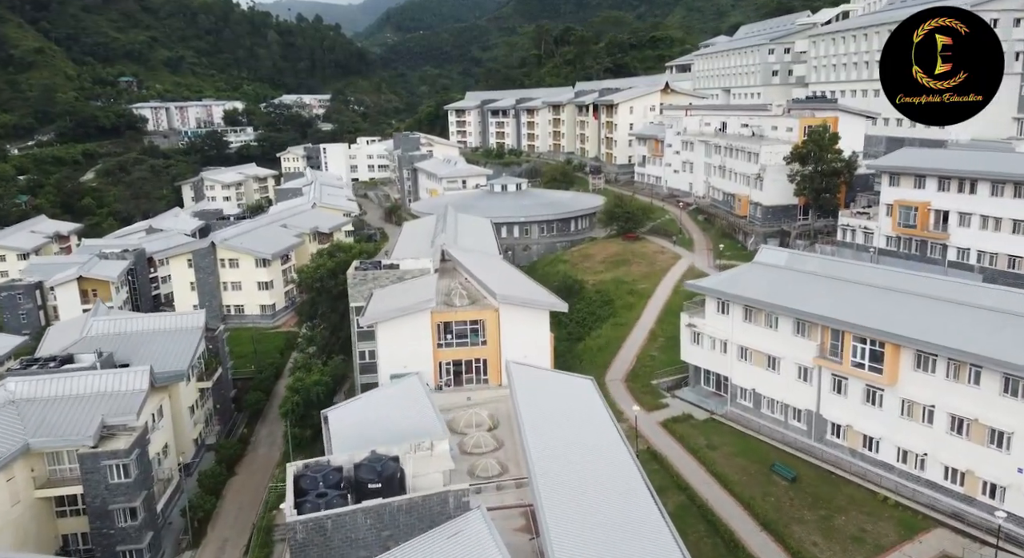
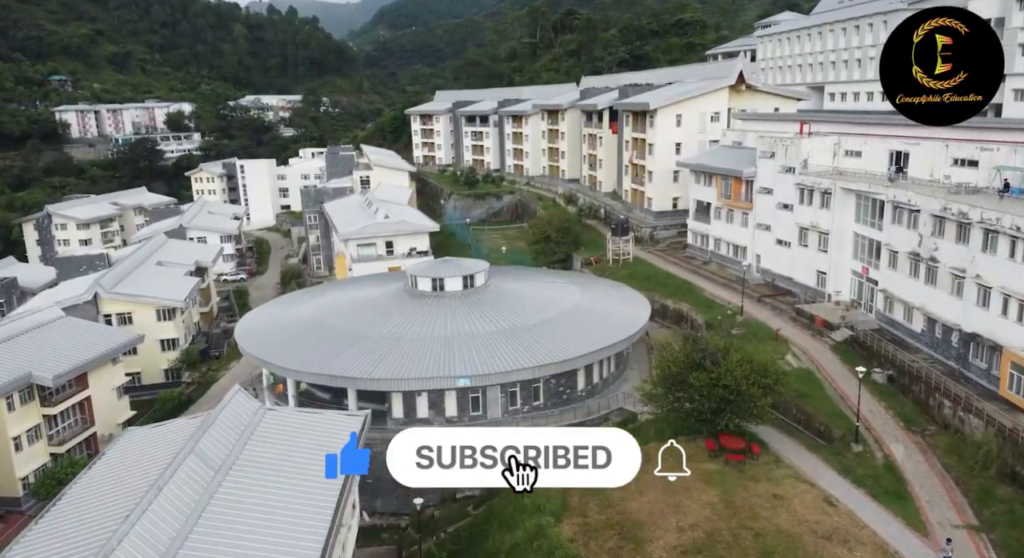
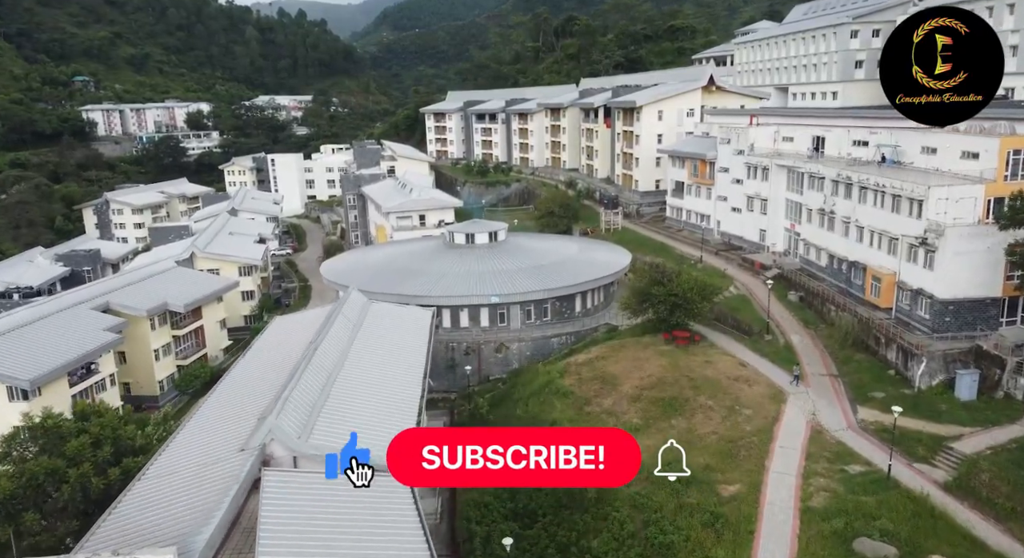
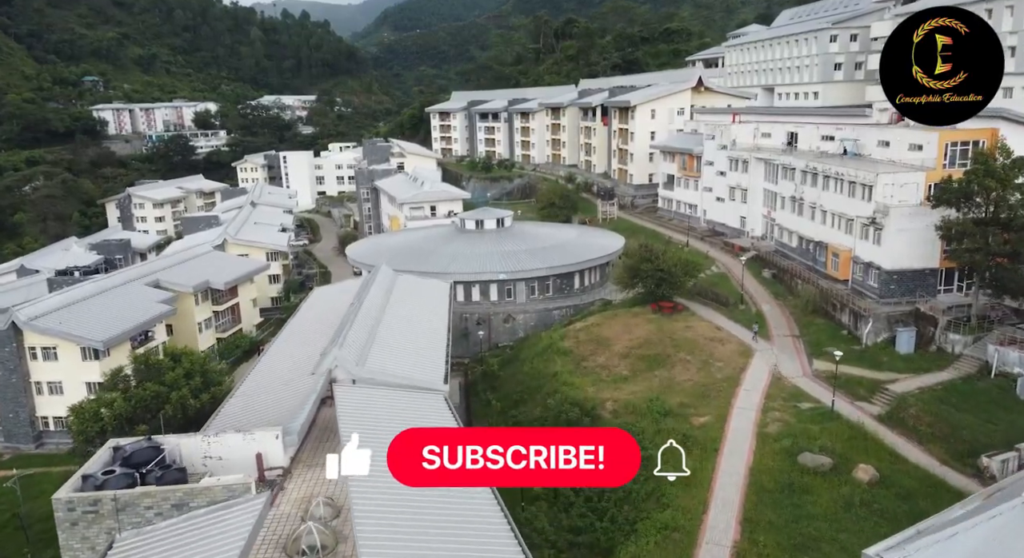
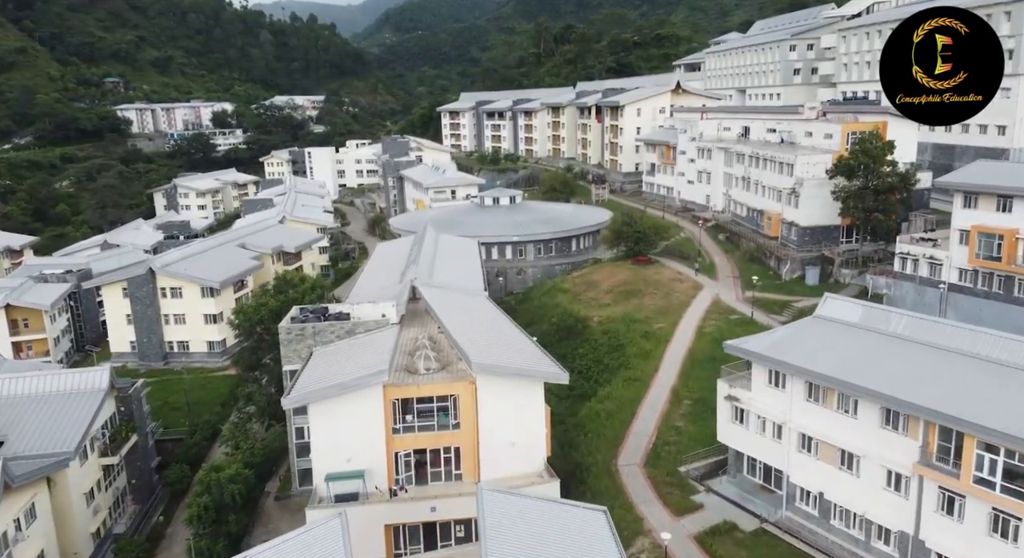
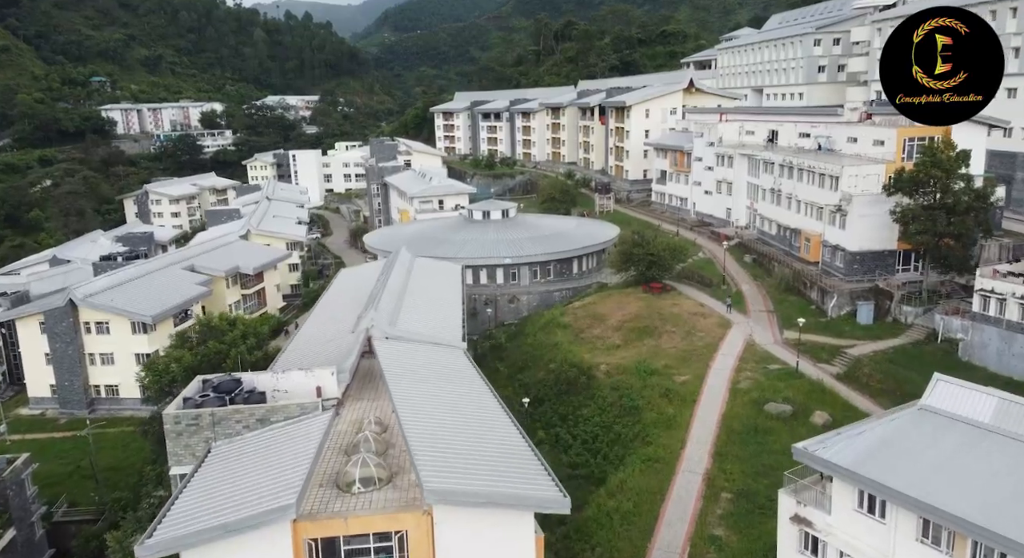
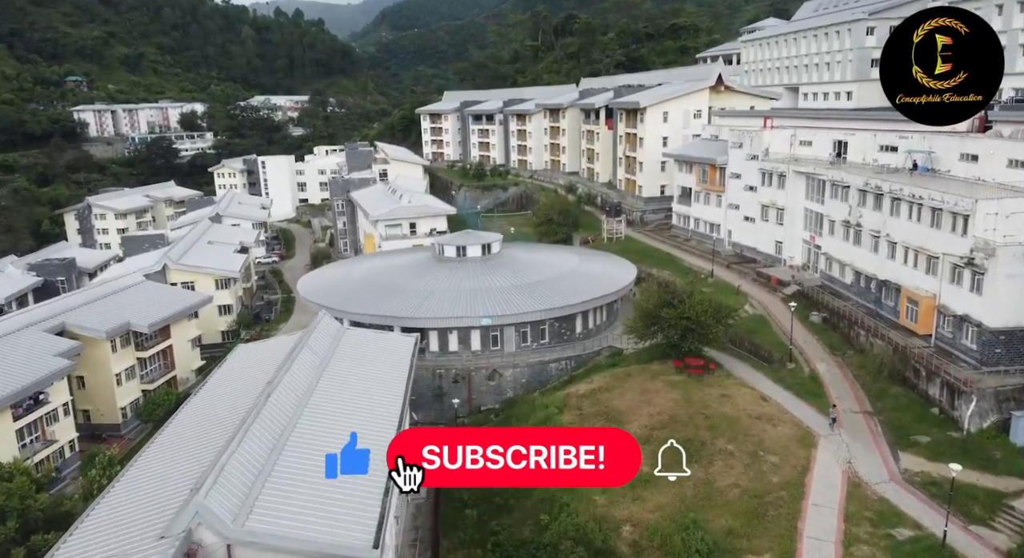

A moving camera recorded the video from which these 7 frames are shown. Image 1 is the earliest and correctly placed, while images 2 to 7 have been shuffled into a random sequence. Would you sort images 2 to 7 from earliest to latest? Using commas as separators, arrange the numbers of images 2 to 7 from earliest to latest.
5, 6, 4, 3, 7, 2
